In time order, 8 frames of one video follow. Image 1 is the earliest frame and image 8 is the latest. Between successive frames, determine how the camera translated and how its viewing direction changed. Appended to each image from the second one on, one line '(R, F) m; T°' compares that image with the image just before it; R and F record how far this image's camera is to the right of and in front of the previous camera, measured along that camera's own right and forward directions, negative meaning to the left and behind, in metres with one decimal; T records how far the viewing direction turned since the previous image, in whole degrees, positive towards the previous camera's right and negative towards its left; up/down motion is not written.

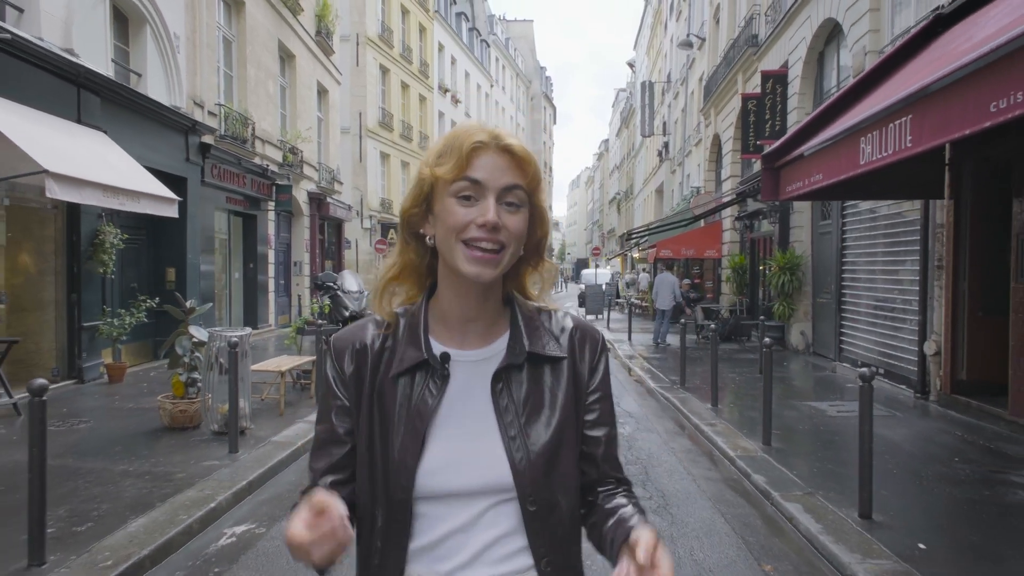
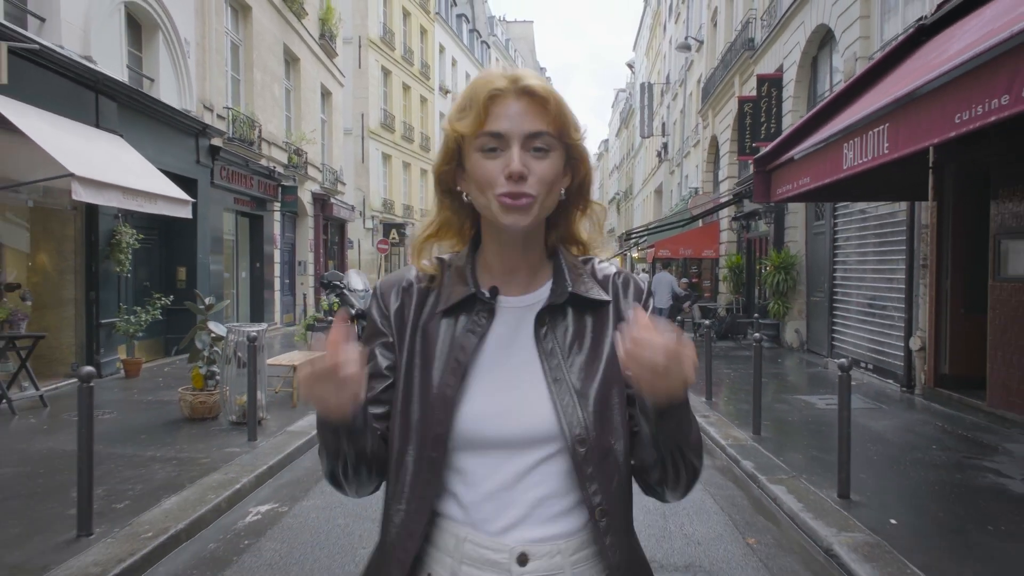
(0.0, -0.3) m; 0°
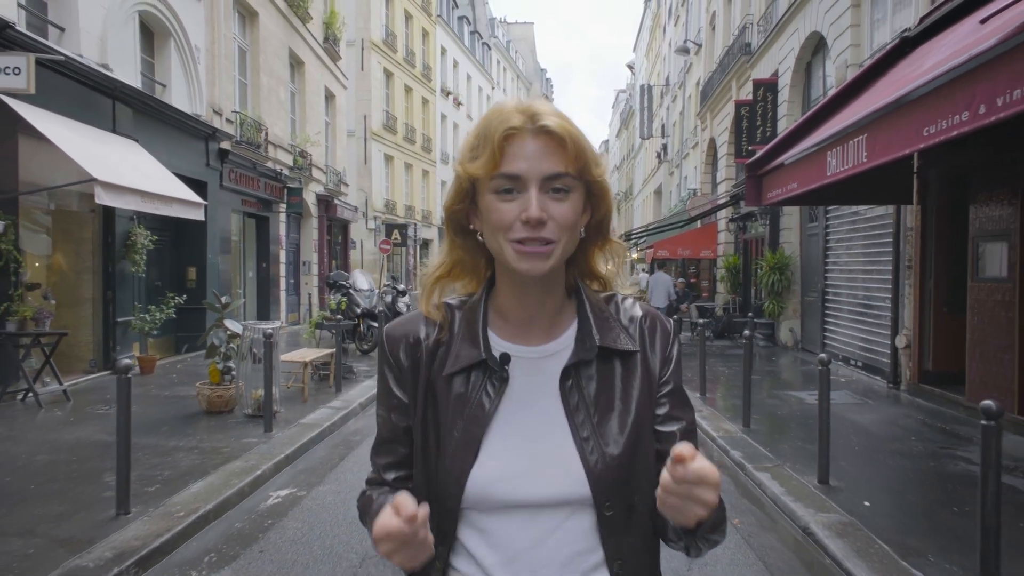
(0.0, -0.3) m; 0°
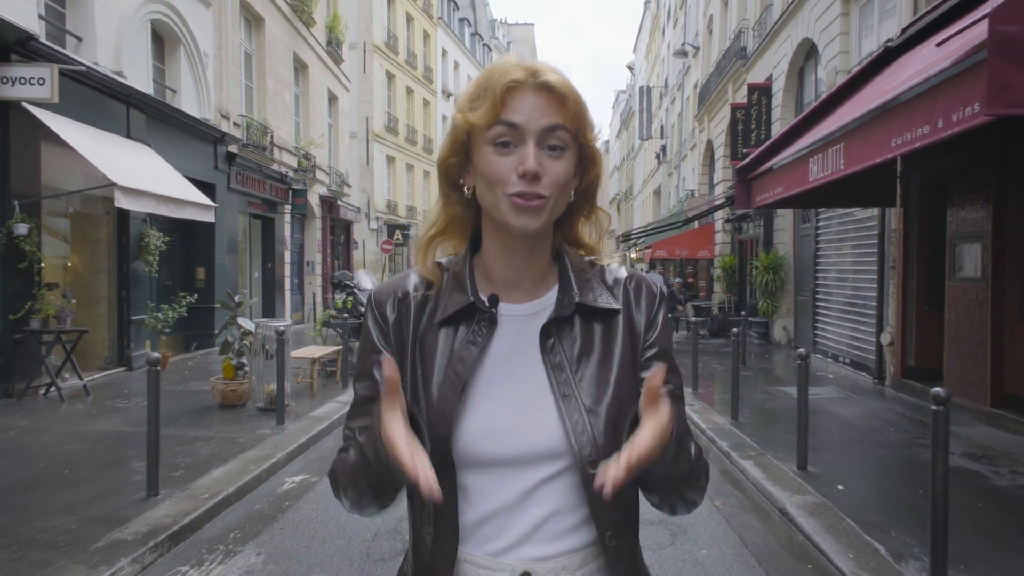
(0.0, -0.4) m; 0°
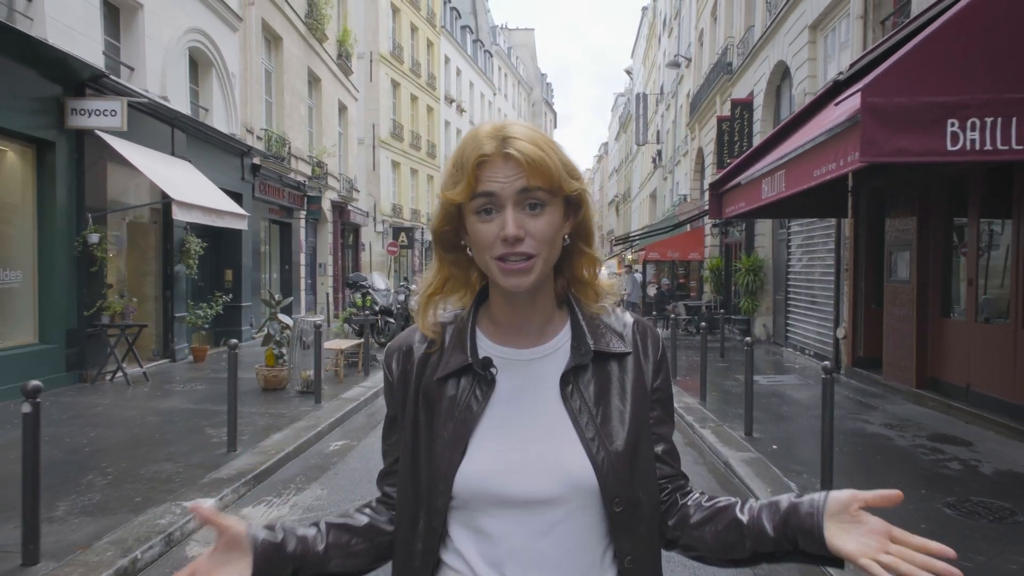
(0.0, -1.2) m; 0°
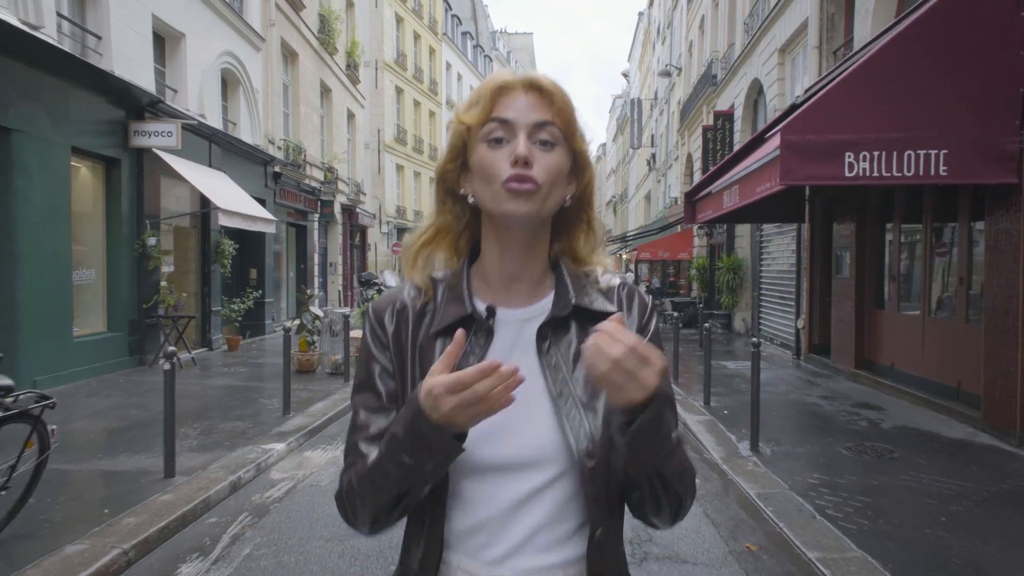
(0.0, -1.4) m; 0°
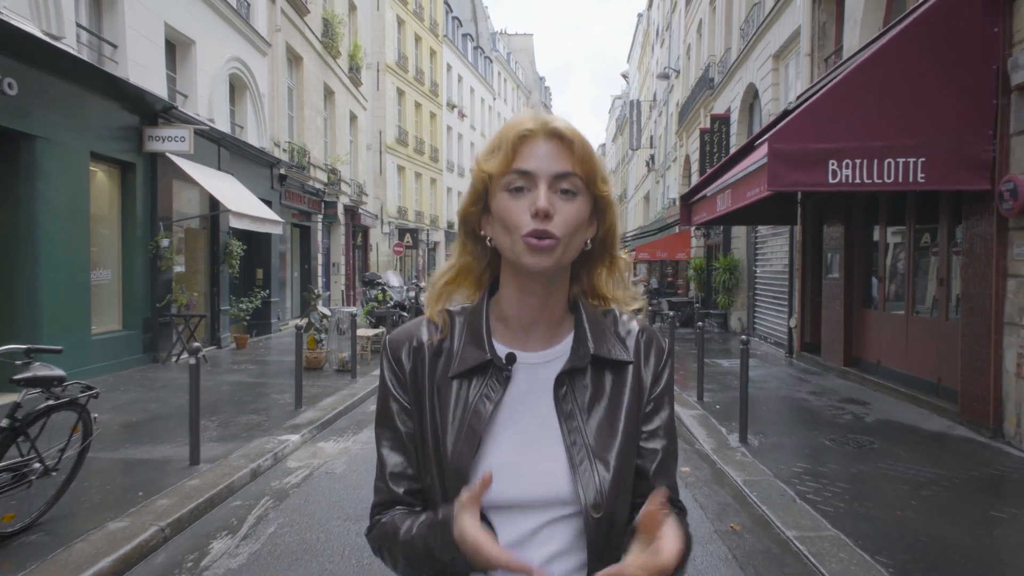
(0.0, -0.3) m; 0°
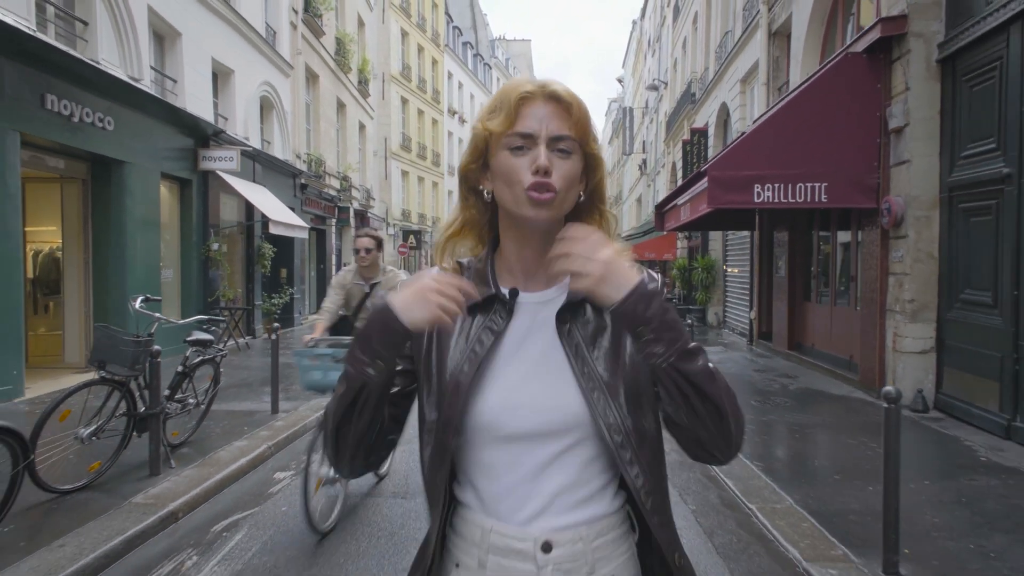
(0.0, -1.8) m; 0°
